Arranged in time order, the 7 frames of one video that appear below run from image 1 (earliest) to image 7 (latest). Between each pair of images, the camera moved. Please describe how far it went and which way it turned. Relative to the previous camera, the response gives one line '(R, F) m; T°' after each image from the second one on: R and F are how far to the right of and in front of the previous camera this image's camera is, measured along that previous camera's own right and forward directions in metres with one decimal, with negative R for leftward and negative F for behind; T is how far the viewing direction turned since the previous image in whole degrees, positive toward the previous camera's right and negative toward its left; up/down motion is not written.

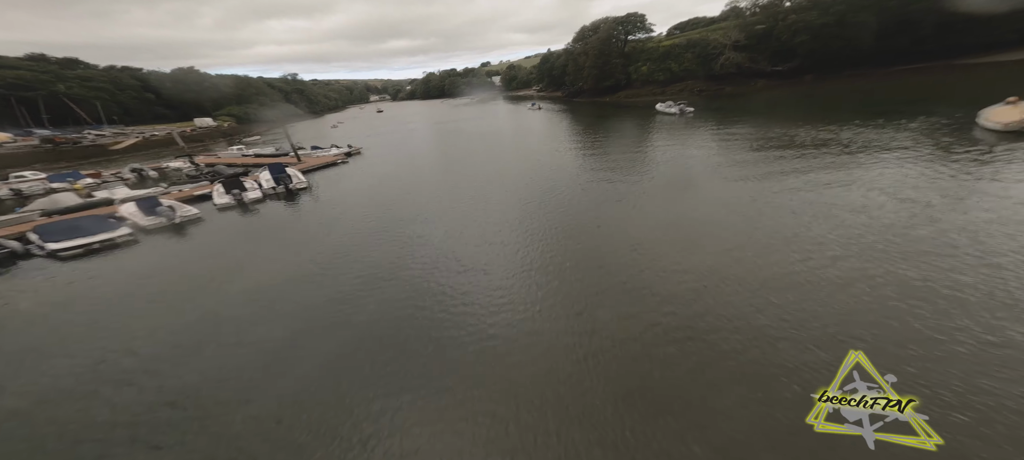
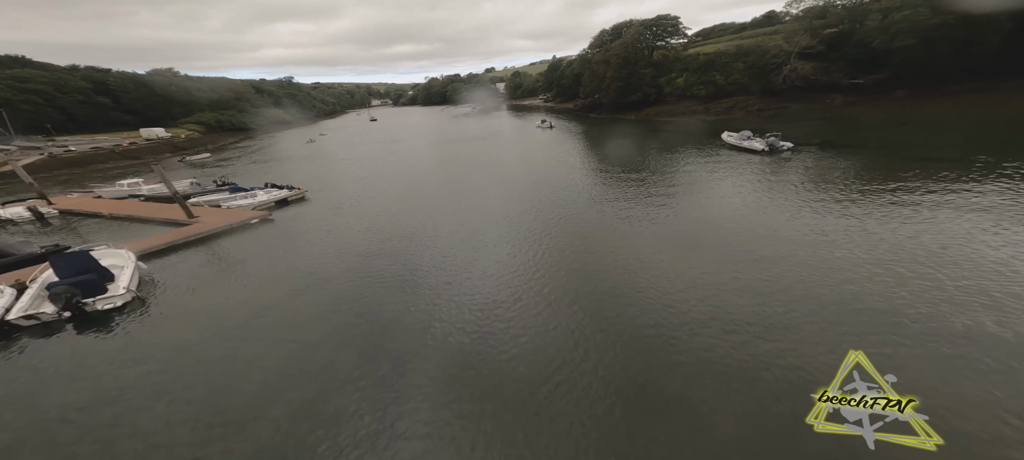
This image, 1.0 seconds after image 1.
(-0.6, +11.1) m; 0°
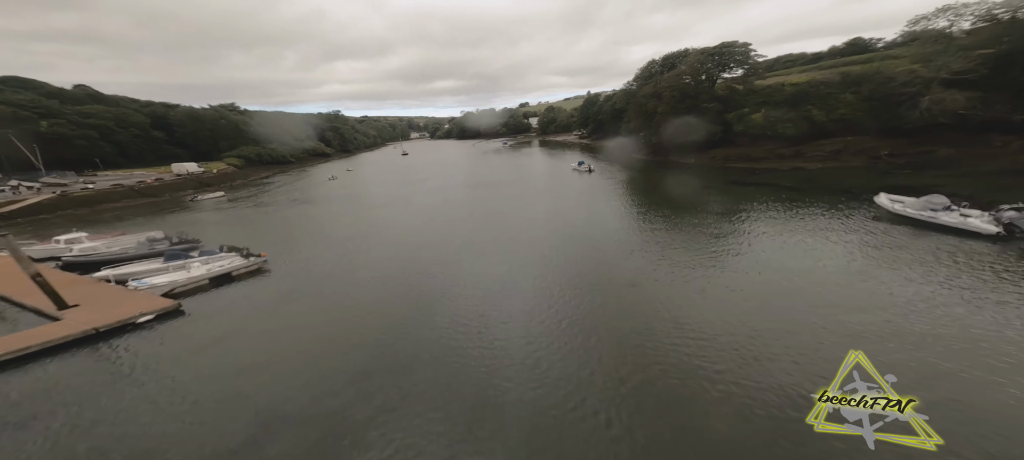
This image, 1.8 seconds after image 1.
(+0.1, +7.8) m; -5°
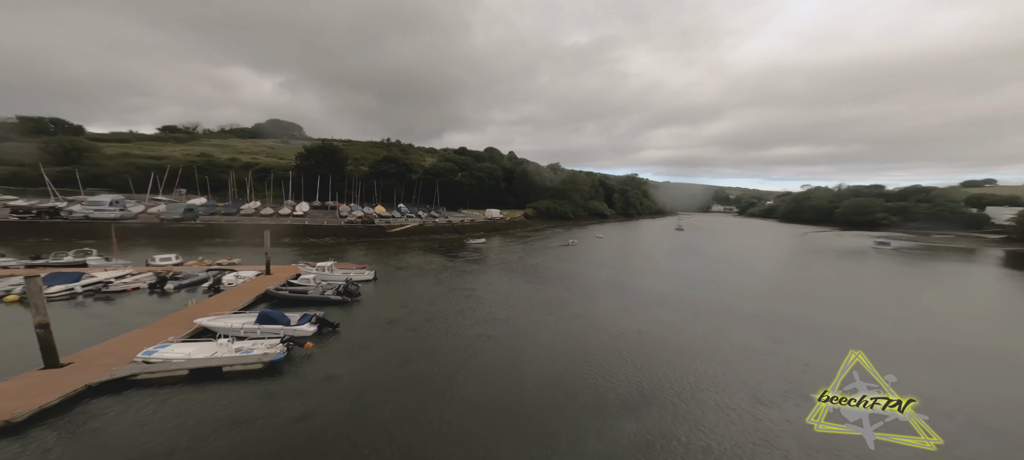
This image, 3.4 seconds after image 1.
(+1.7, +15.8) m; -47°
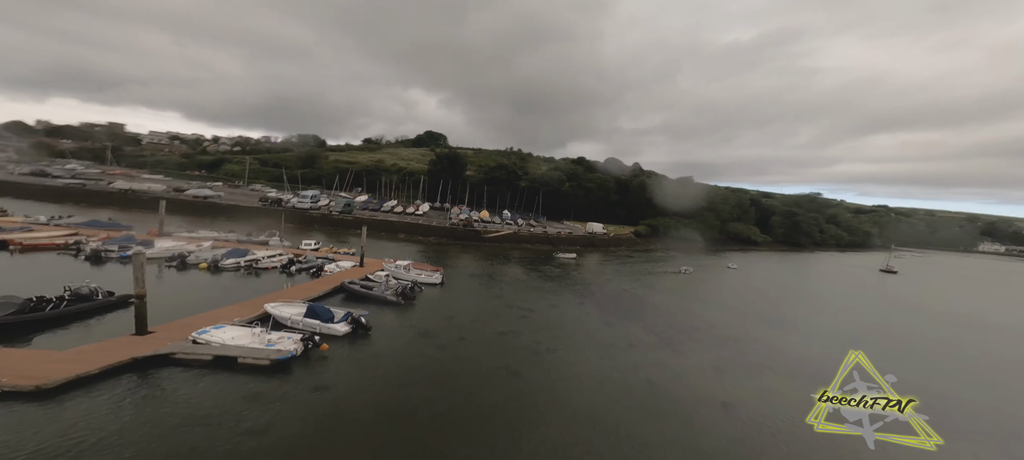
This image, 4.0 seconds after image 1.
(+3.6, +3.3) m; -19°
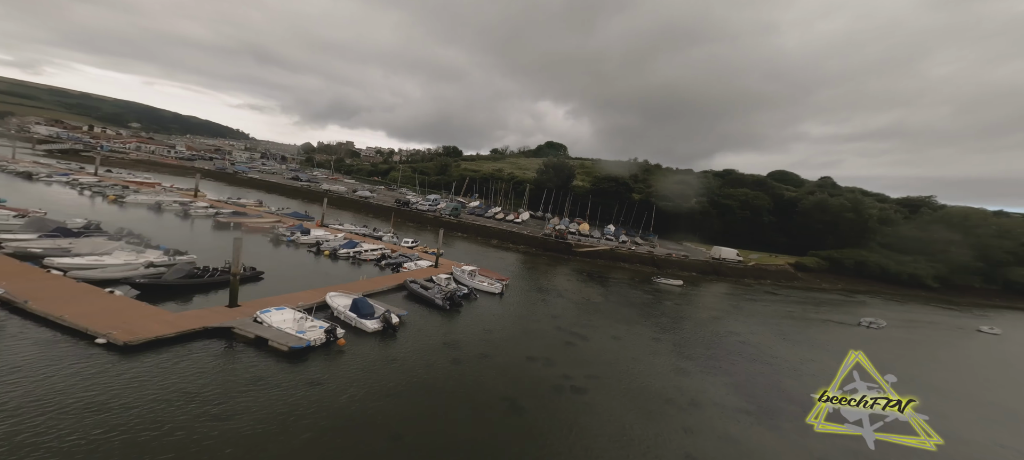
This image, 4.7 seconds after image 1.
(+4.6, +2.4) m; -20°
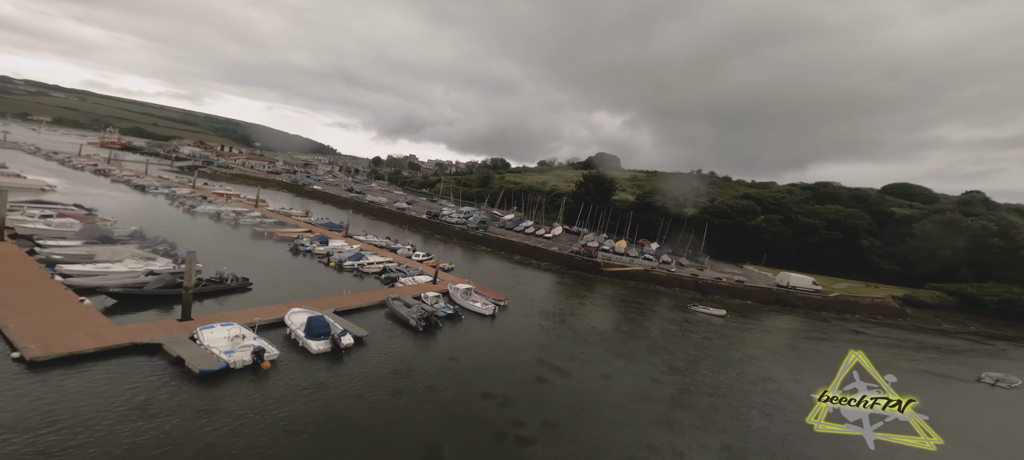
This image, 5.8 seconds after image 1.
(+5.2, +2.1) m; -10°
